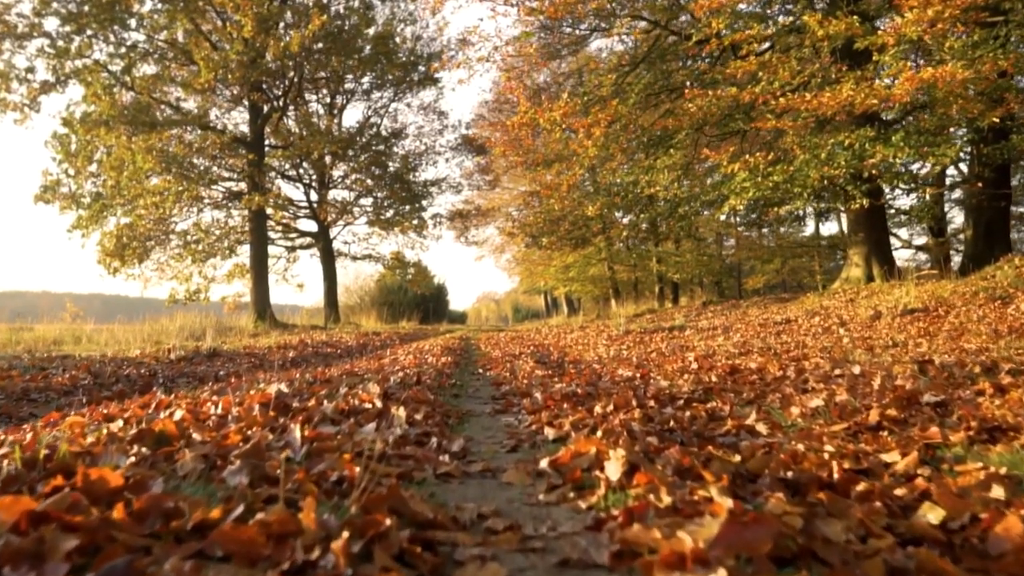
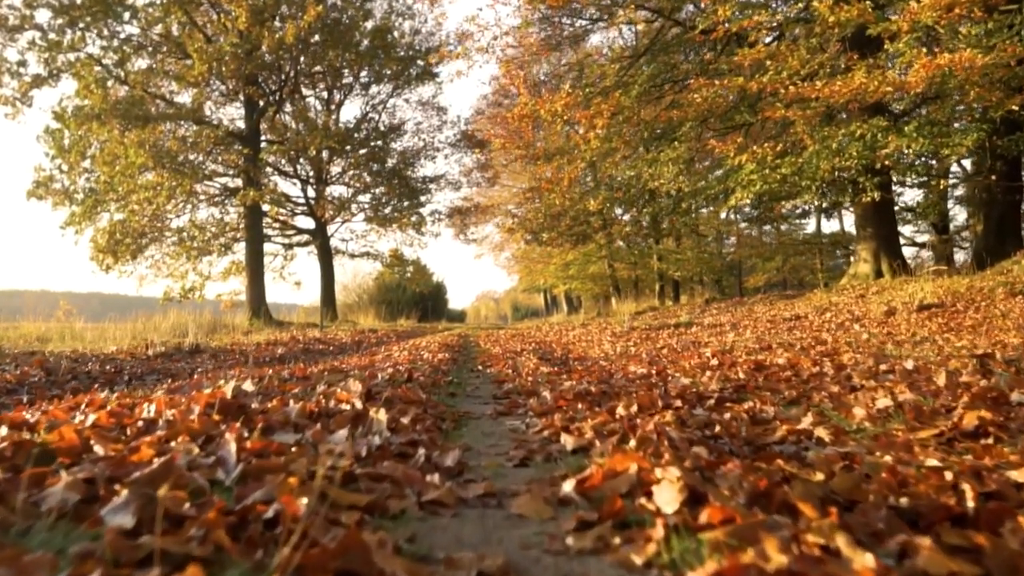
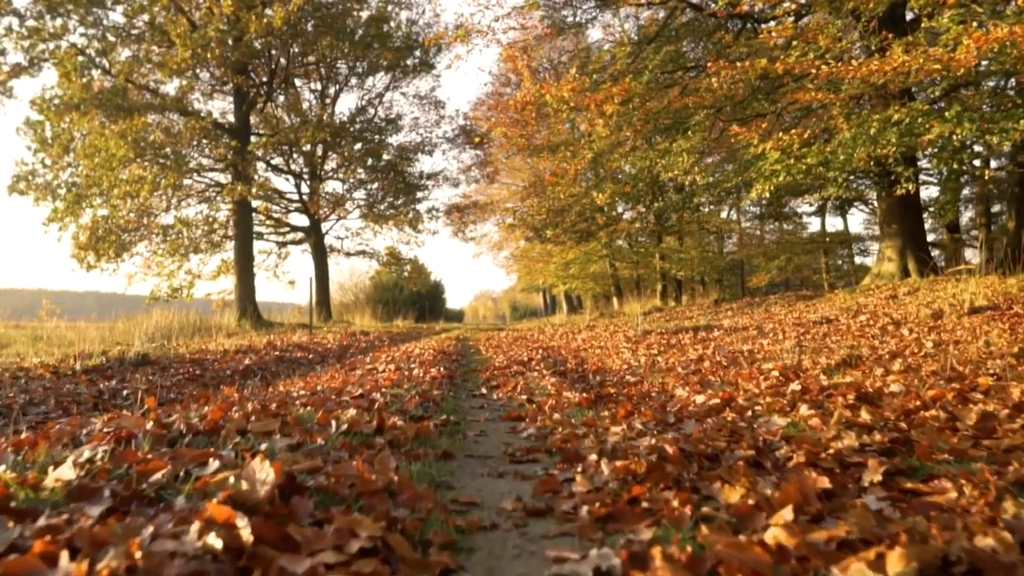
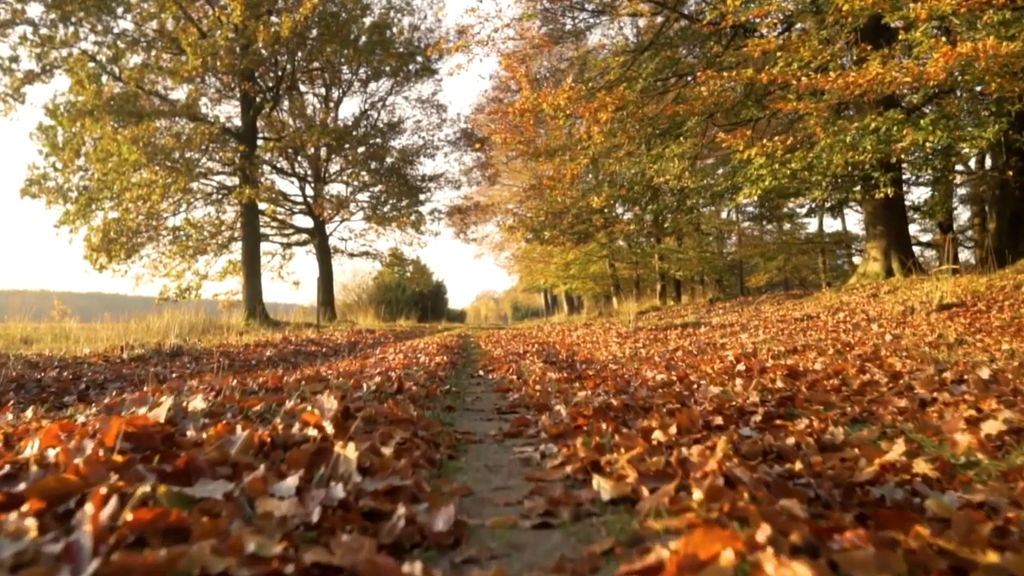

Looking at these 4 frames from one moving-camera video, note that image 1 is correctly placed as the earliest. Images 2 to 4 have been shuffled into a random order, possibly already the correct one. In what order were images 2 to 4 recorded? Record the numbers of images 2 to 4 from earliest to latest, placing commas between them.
2, 4, 3
